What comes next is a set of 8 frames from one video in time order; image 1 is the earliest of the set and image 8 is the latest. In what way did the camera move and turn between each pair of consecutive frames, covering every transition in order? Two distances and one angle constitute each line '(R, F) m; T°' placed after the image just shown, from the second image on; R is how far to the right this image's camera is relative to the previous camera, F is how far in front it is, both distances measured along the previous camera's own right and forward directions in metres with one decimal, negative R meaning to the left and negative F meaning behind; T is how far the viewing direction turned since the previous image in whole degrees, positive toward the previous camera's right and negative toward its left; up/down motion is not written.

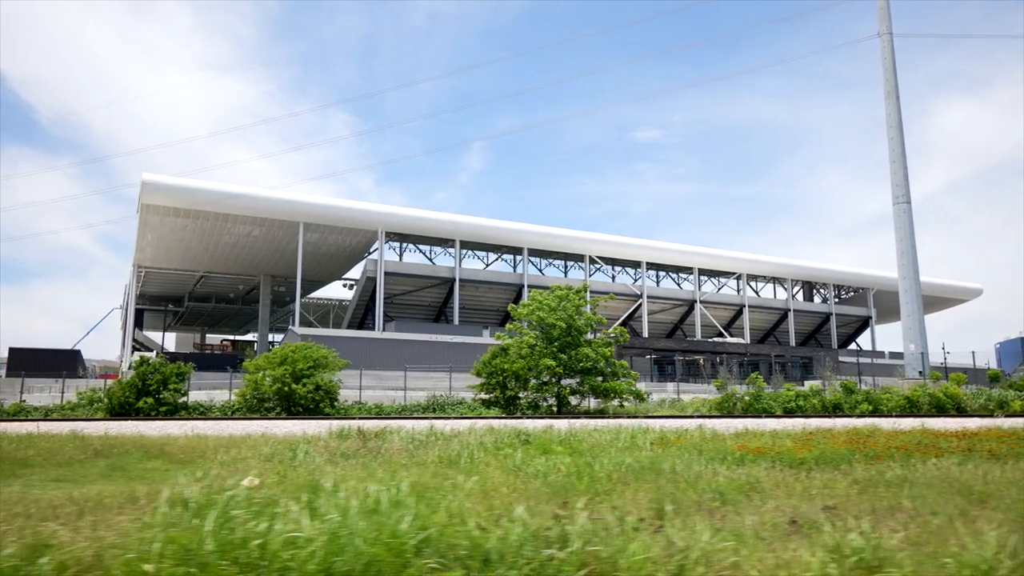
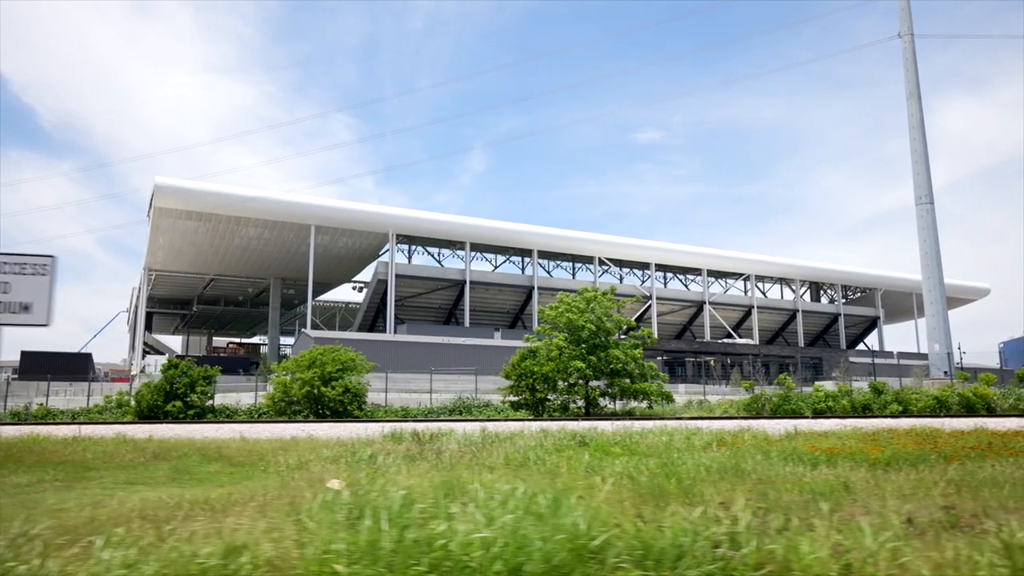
(-1.2, -0.1) m; 0°
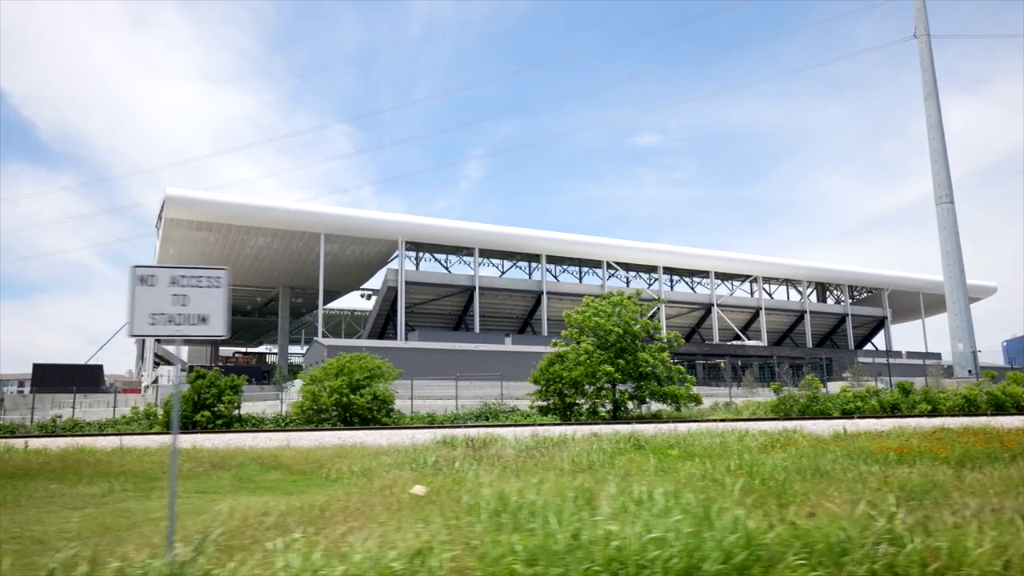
(-1.2, -0.1) m; 0°
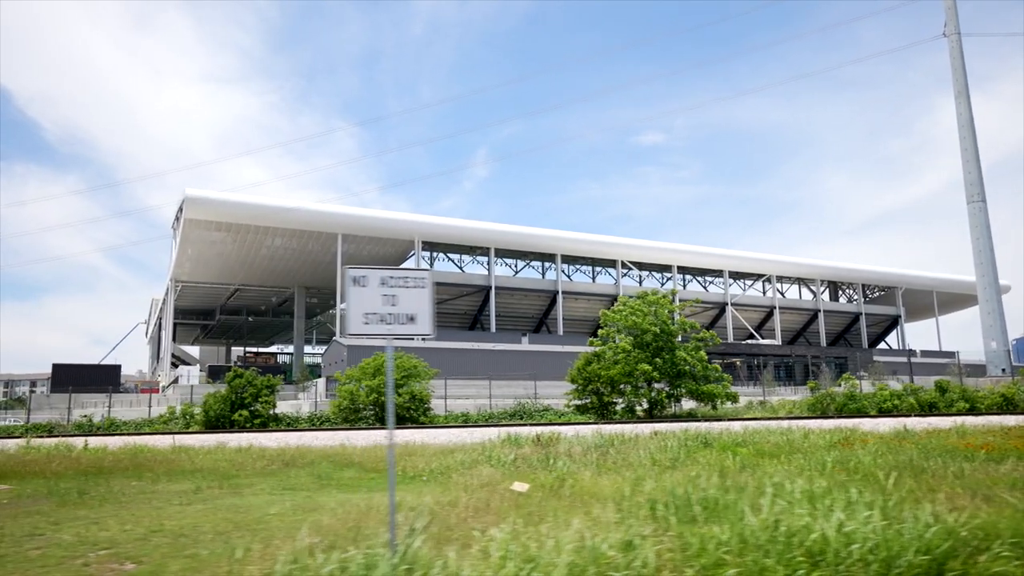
(-1.5, -0.2) m; 0°
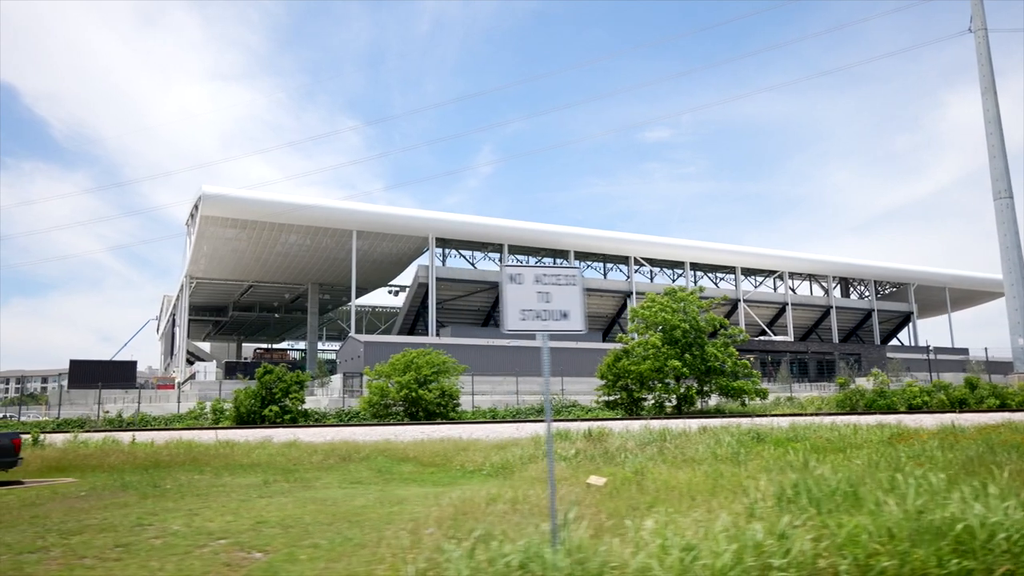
(-1.1, -0.2) m; 0°
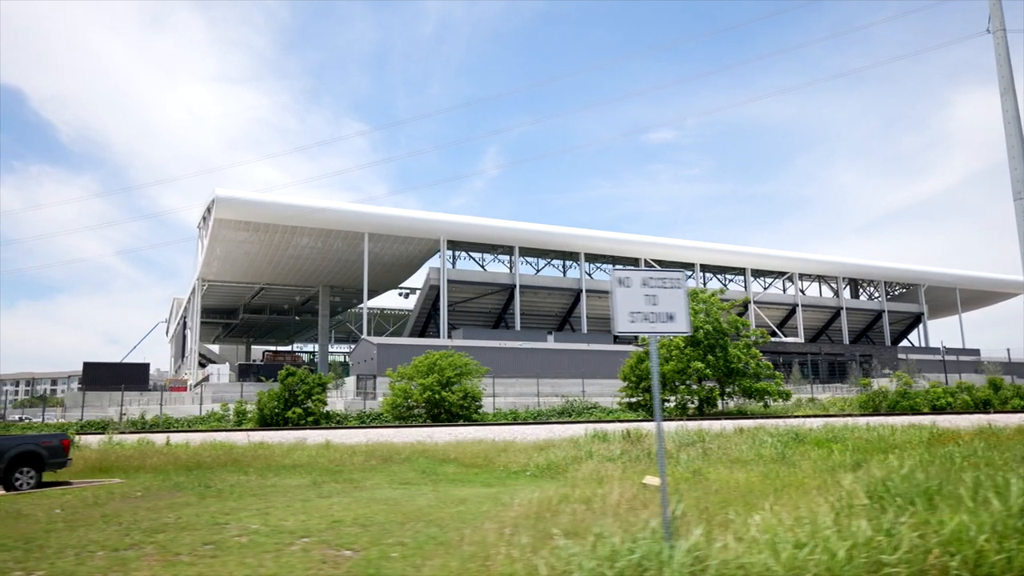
(-0.8, -0.1) m; 0°
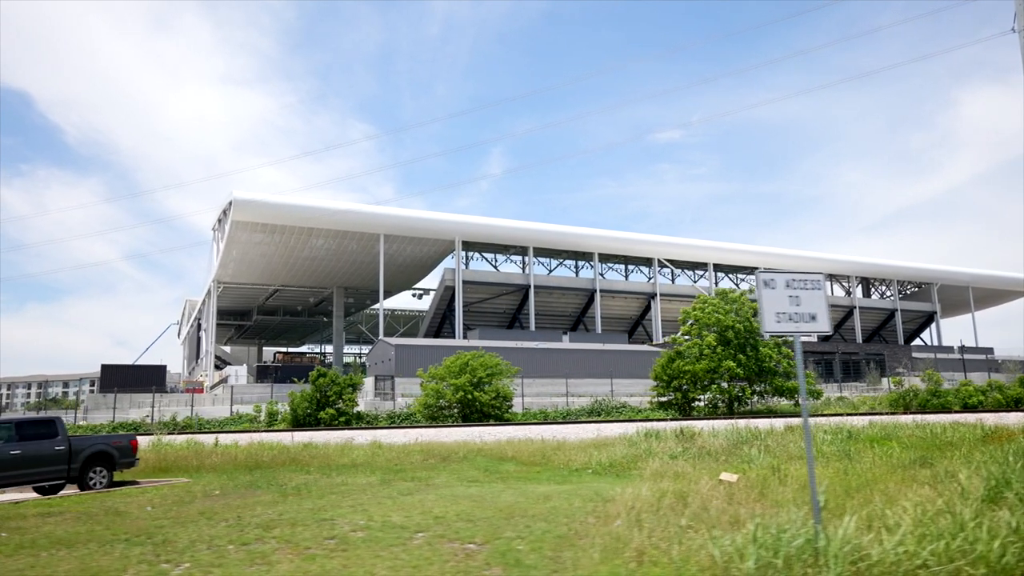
(-1.2, -0.3) m; 0°
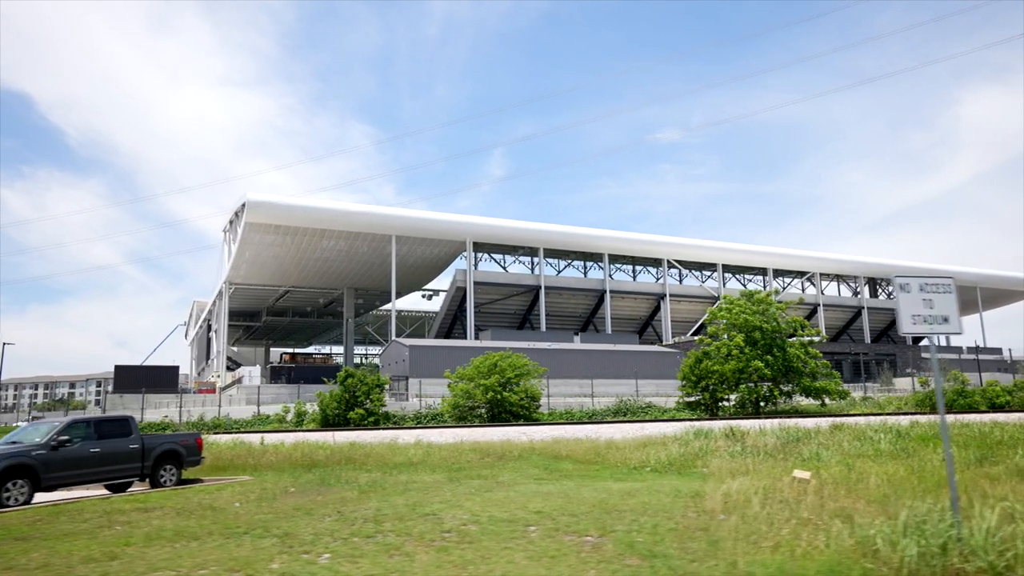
(-1.3, -0.3) m; 0°
